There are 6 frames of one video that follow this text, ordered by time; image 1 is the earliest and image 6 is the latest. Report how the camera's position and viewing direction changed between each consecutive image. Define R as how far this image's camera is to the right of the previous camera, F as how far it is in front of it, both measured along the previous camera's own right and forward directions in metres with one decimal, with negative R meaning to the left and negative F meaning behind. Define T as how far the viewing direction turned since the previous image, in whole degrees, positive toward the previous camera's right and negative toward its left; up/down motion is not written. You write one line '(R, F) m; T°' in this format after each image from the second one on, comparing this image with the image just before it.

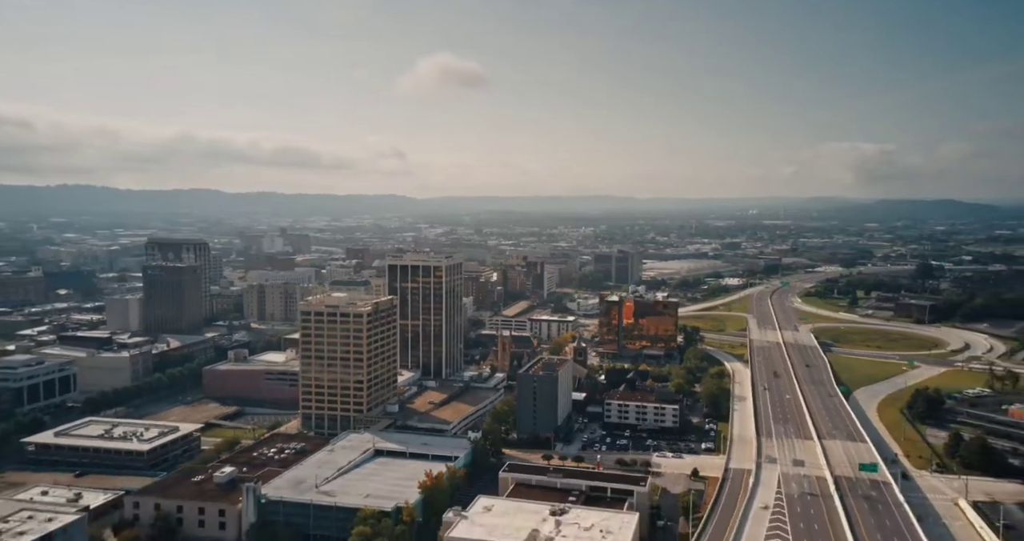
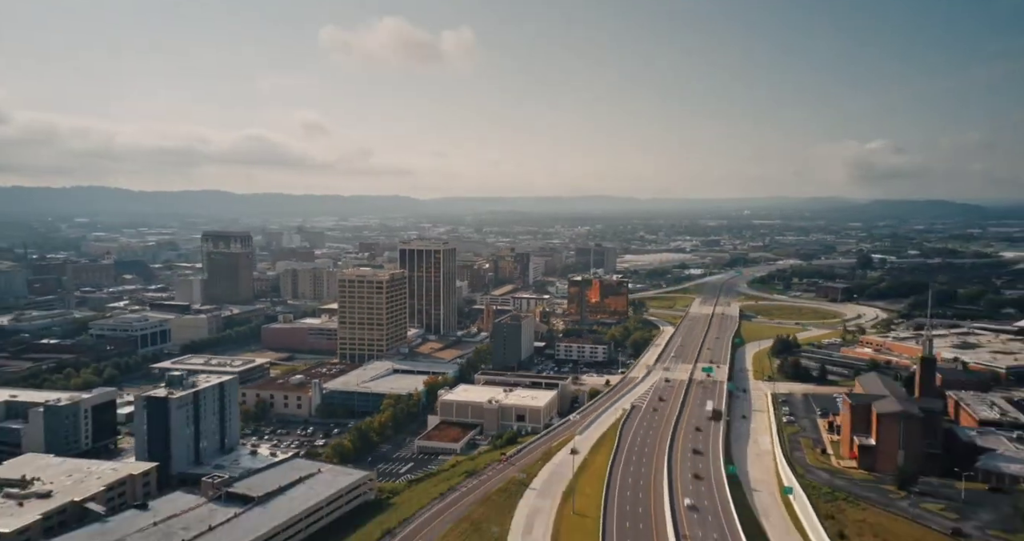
(+1.7, -13.1) m; 0°
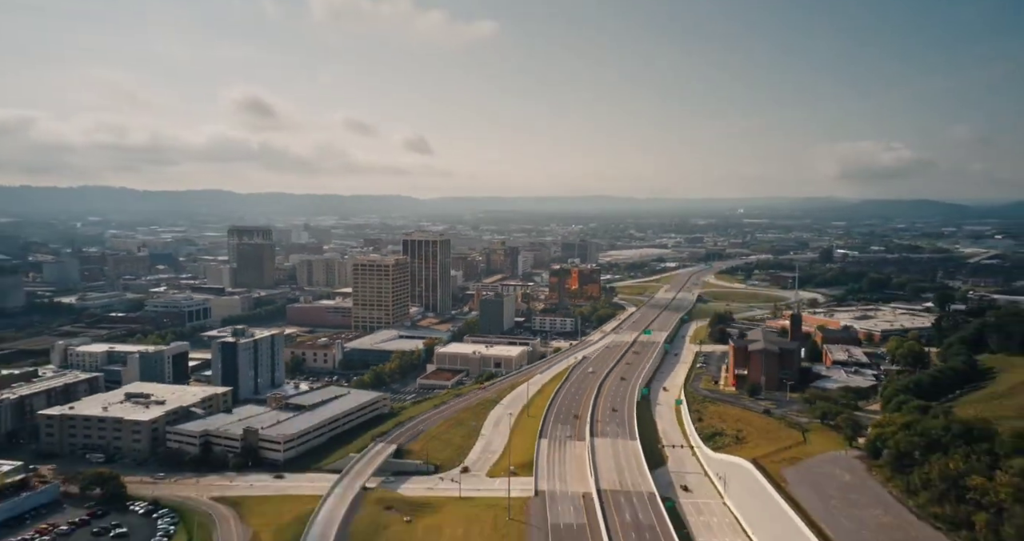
(+1.2, -9.7) m; 0°
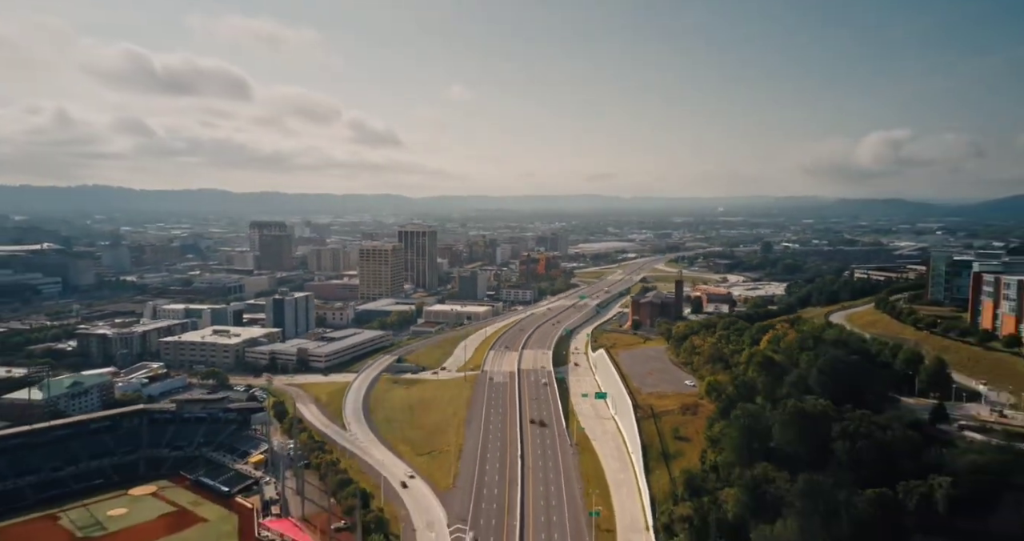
(+1.9, -15.3) m; +1°
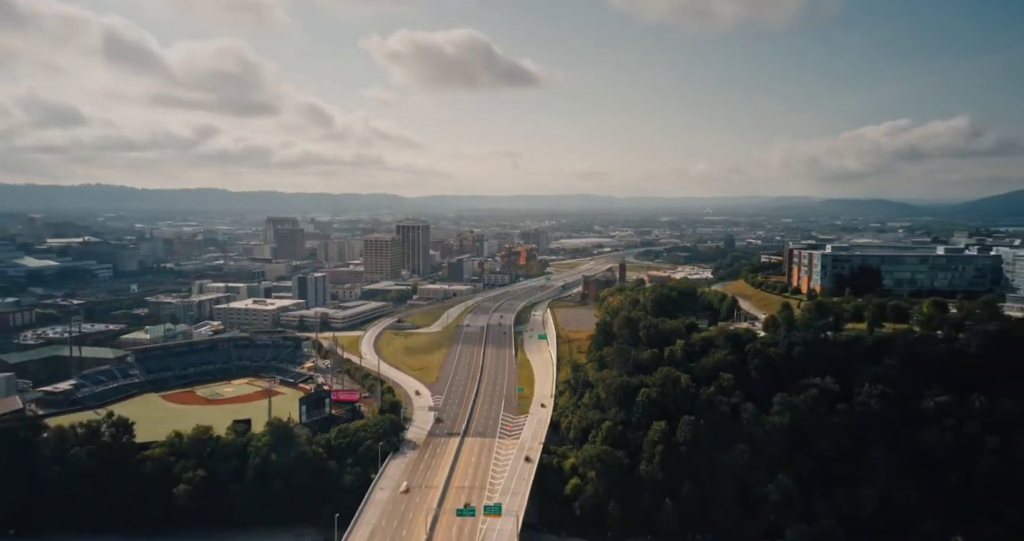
(+1.8, -13.2) m; 0°
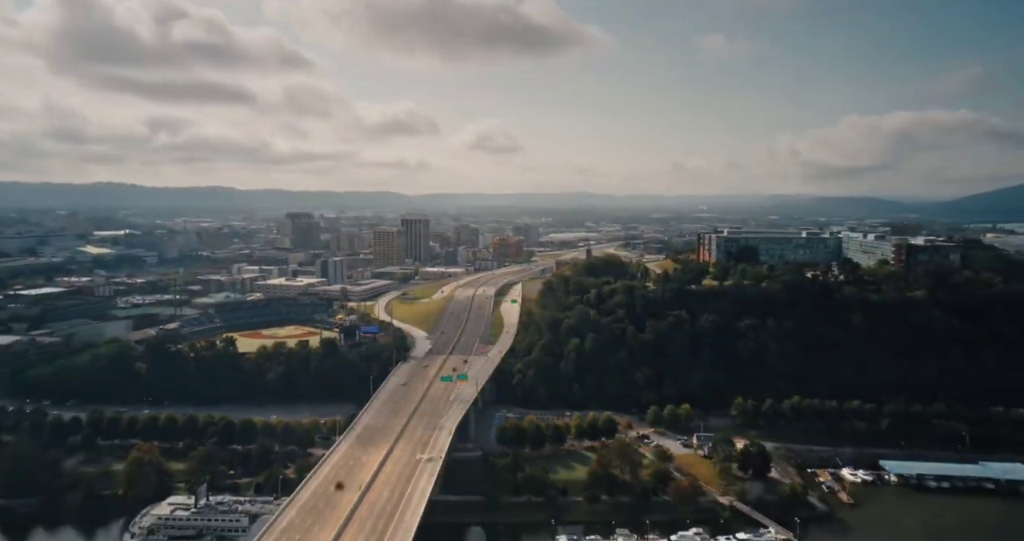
(+1.9, -13.6) m; 0°
